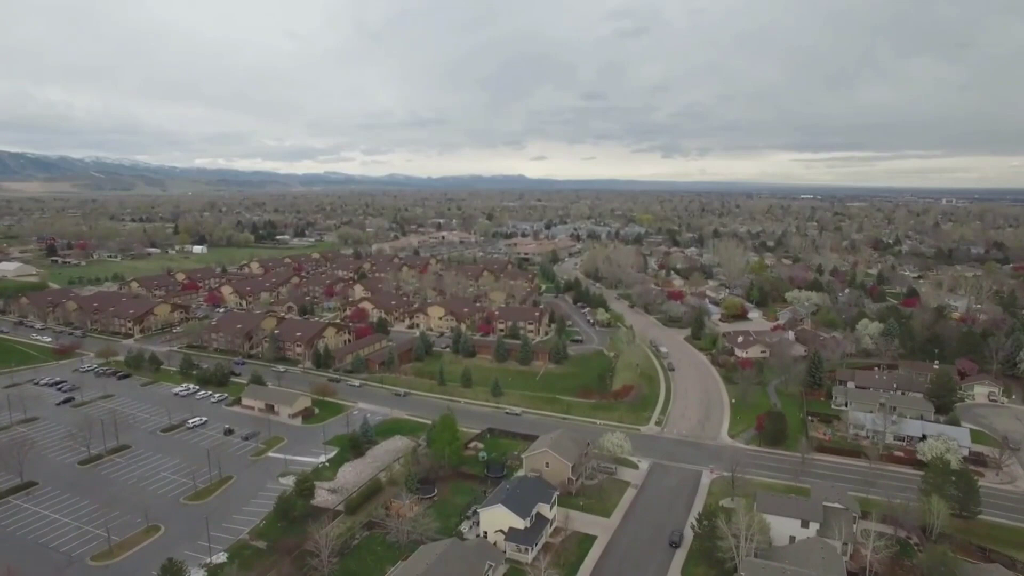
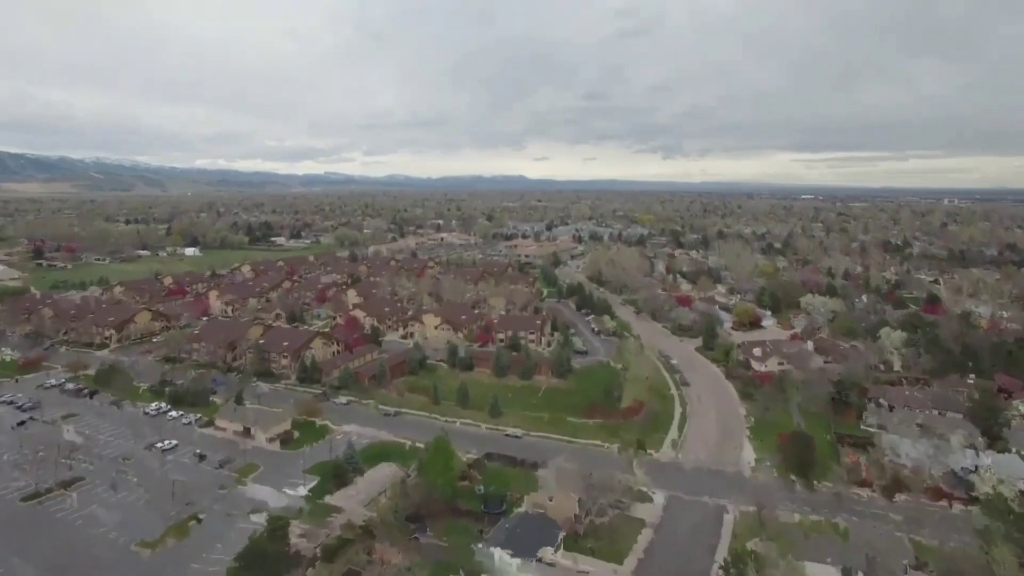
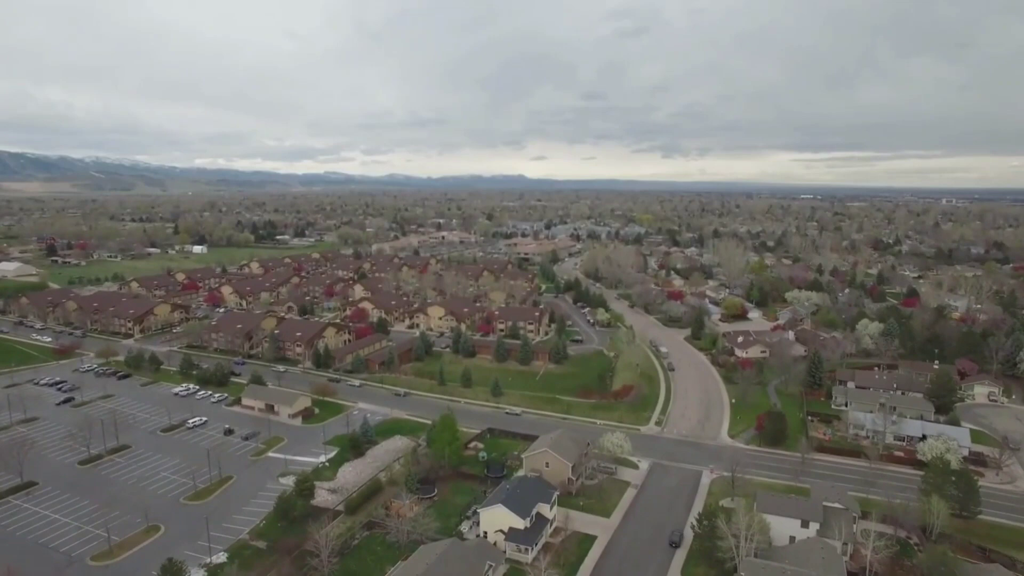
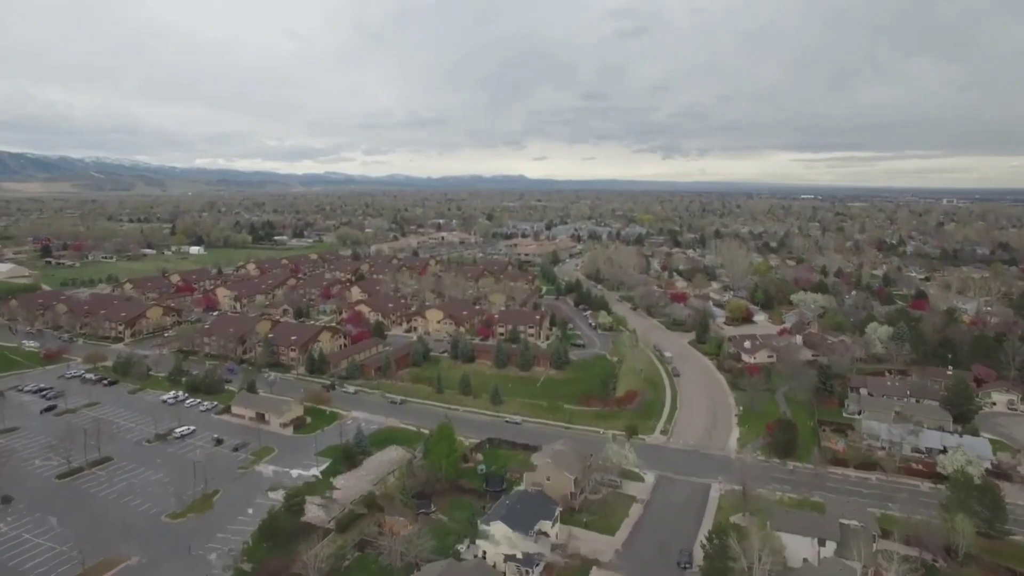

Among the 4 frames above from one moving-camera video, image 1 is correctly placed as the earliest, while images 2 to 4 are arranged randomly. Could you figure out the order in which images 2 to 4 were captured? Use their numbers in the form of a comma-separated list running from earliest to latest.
3, 4, 2
